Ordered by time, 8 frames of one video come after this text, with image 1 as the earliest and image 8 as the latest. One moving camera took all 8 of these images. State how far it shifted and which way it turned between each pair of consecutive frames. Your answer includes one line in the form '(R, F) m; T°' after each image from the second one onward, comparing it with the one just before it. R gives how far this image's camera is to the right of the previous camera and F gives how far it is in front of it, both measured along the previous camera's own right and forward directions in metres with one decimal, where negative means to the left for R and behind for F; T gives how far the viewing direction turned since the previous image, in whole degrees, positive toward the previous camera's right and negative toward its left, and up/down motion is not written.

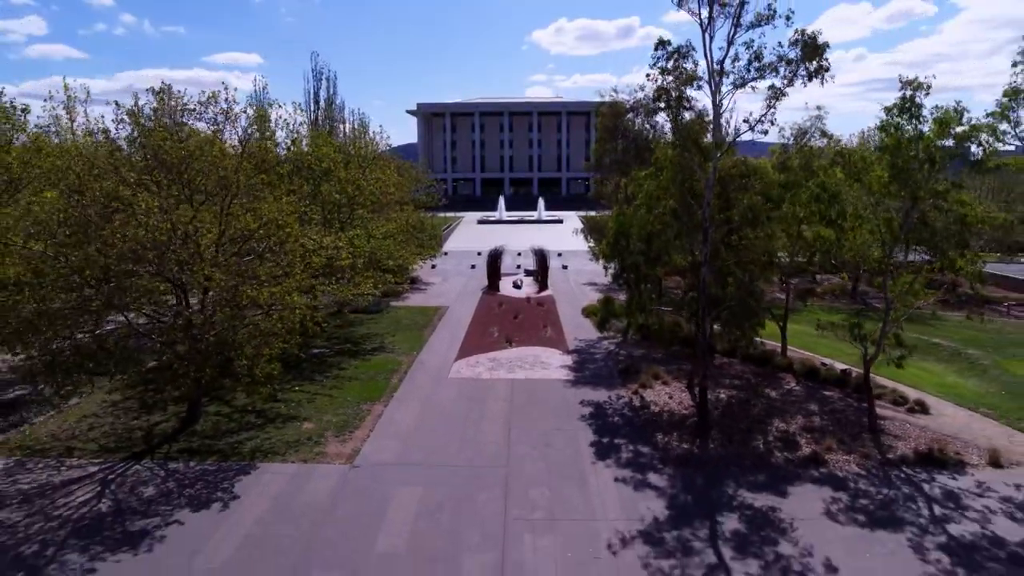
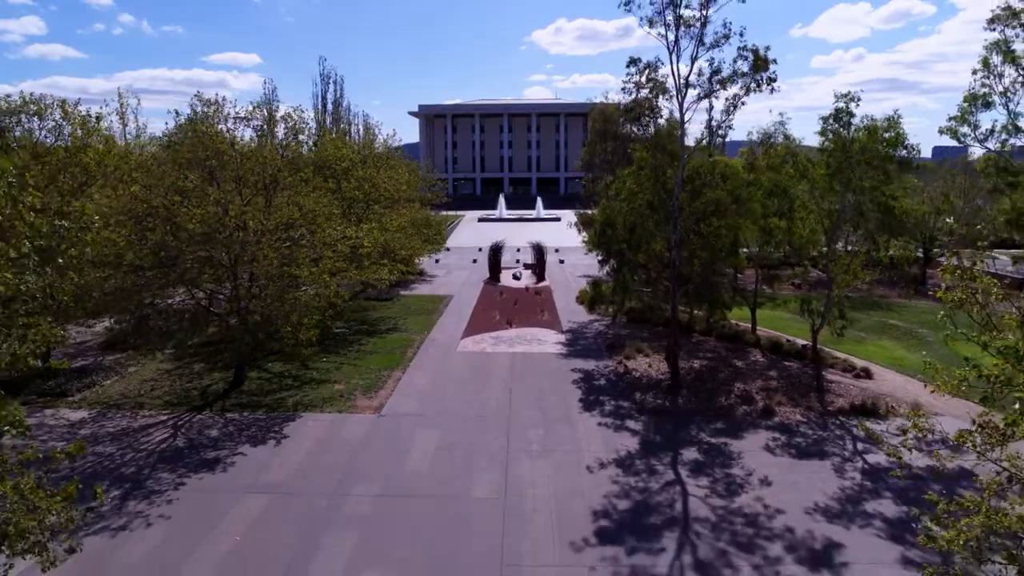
(0.0, -2.2) m; 0°
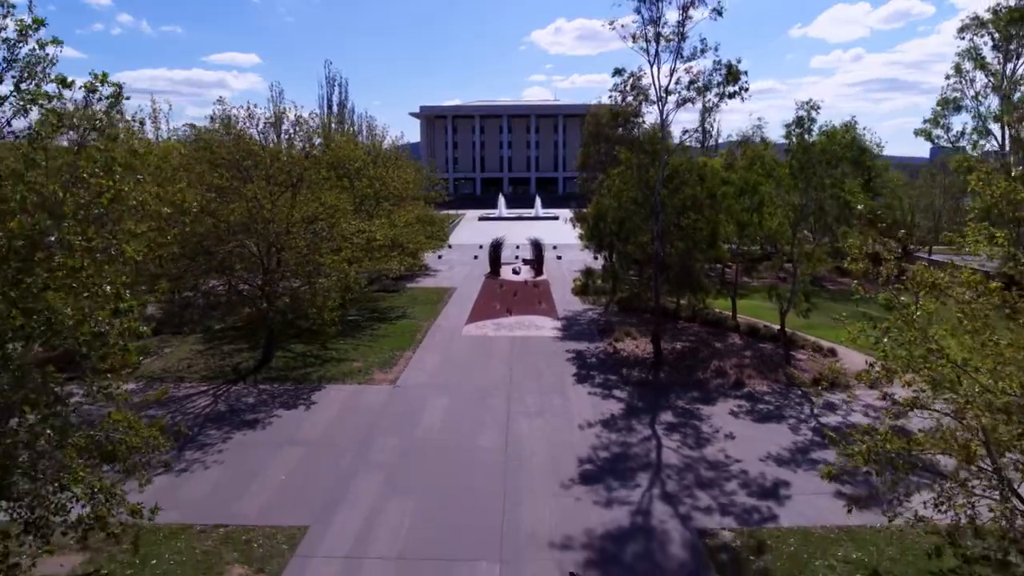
(0.0, -1.7) m; 0°
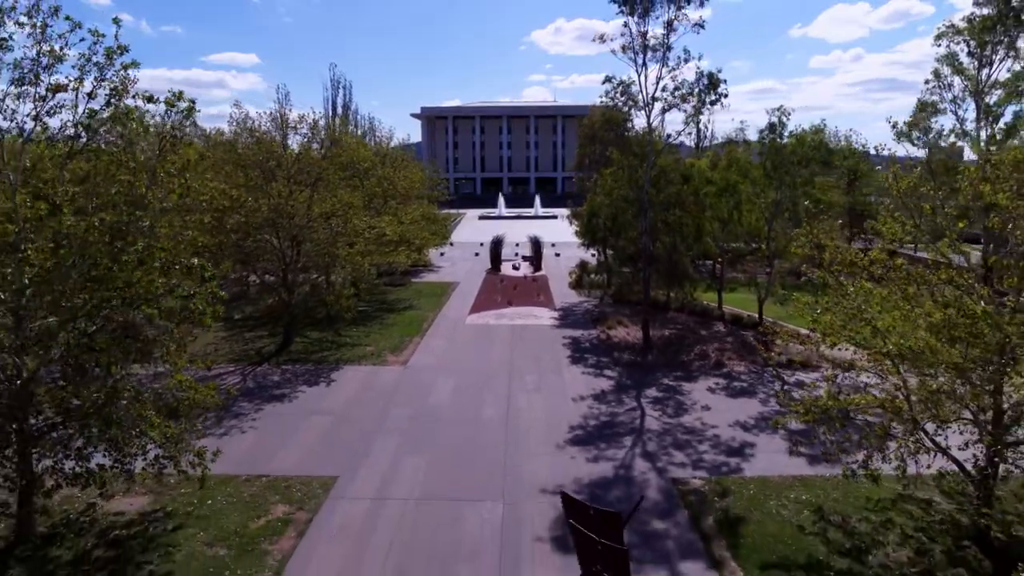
(0.0, -1.5) m; 0°
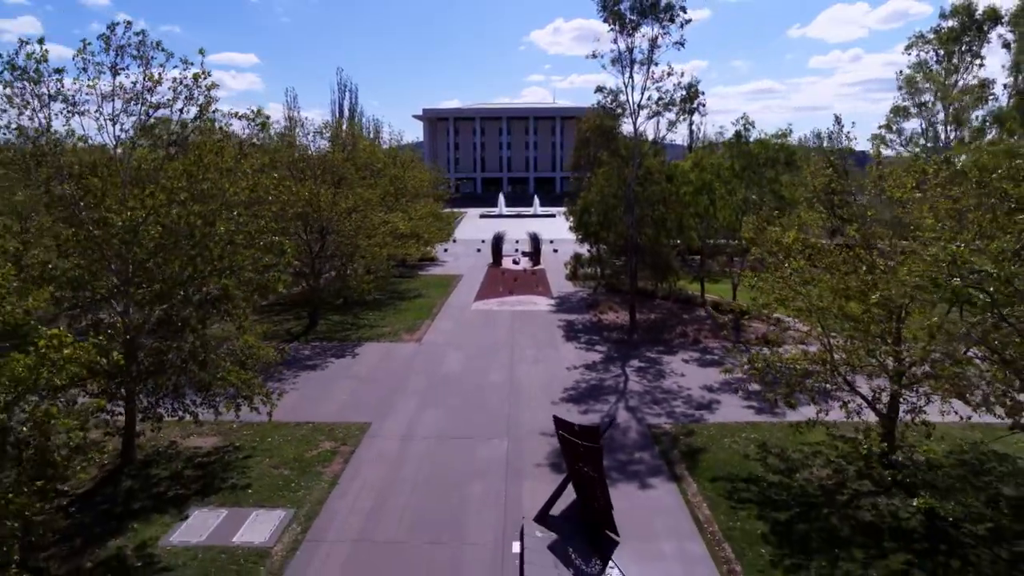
(-0.1, -2.2) m; 0°
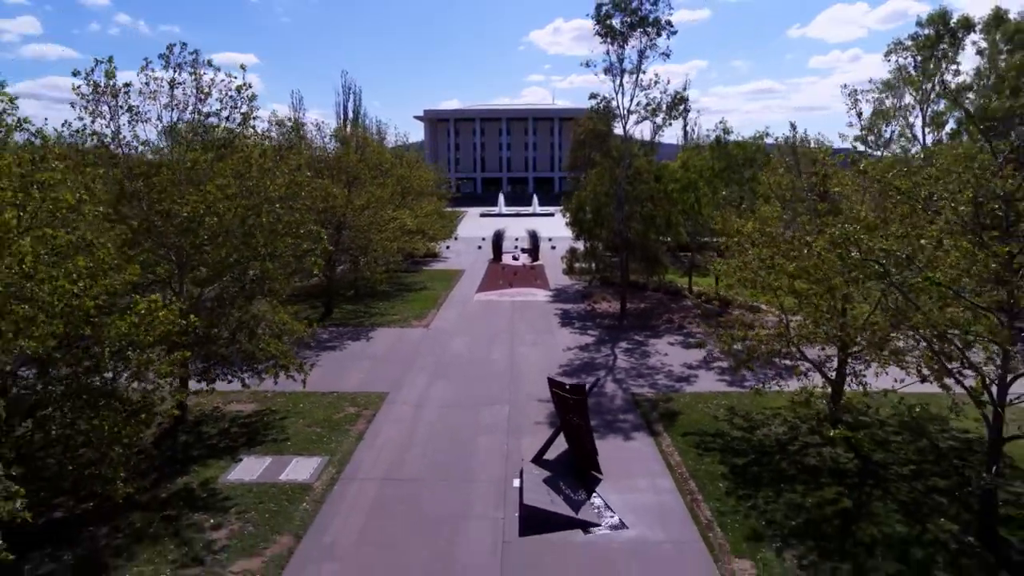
(0.0, -1.7) m; 0°
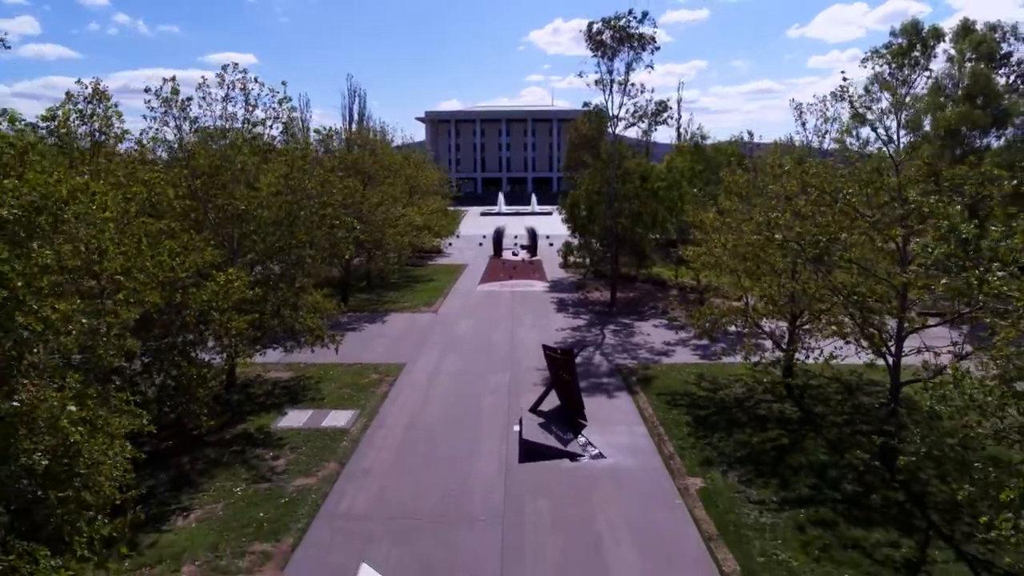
(0.0, -2.2) m; 0°
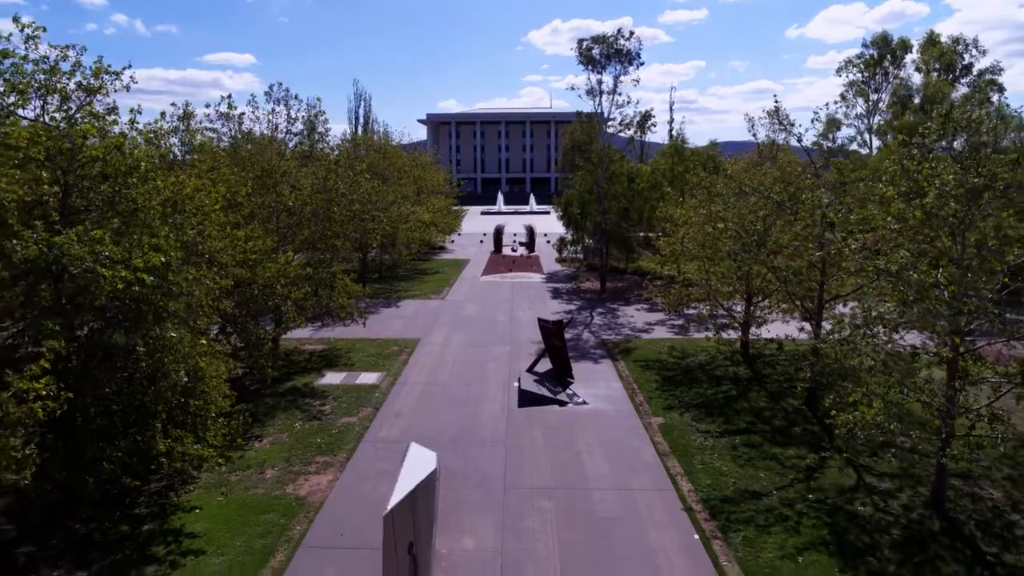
(0.0, -2.7) m; 0°
